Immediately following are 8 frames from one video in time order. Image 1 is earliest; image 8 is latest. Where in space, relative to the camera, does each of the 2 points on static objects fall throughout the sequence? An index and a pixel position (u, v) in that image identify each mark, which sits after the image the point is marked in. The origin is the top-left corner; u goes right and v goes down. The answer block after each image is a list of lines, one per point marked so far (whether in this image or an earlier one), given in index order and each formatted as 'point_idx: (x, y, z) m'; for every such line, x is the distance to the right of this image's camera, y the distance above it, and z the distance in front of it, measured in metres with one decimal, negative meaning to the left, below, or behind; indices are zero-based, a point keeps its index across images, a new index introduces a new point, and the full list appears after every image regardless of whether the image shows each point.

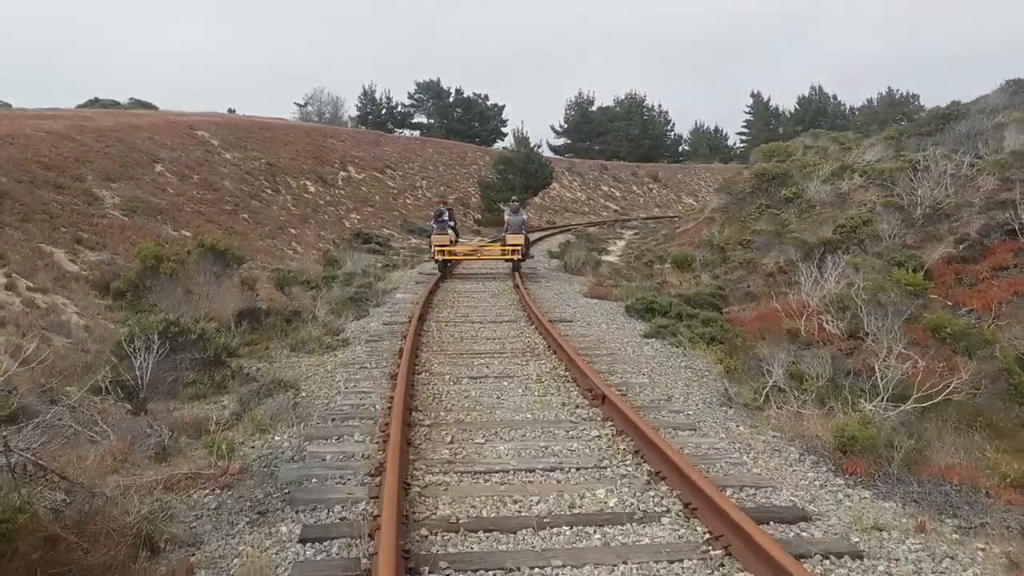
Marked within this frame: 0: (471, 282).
0: (-0.8, +0.2, +19.0) m
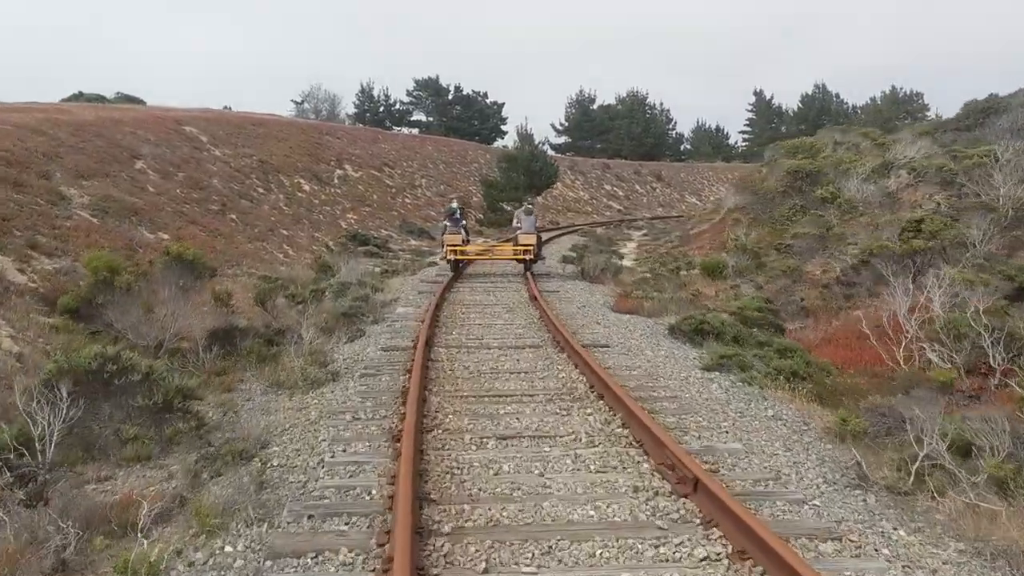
0: (-0.5, 0.0, +16.9) m
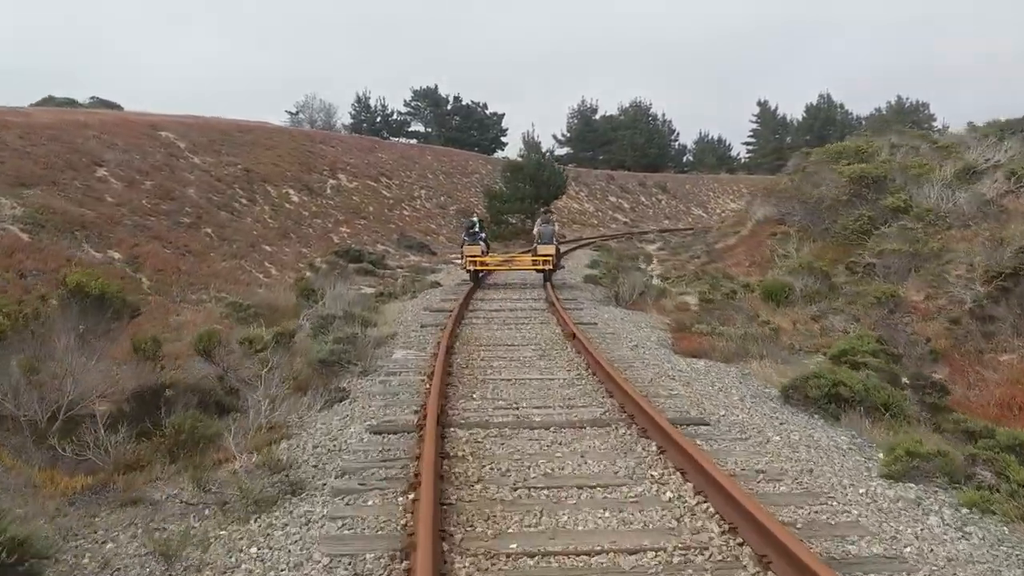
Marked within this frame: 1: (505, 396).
0: (-0.2, -0.5, +13.6) m
1: (-0.1, -0.9, +8.0) m
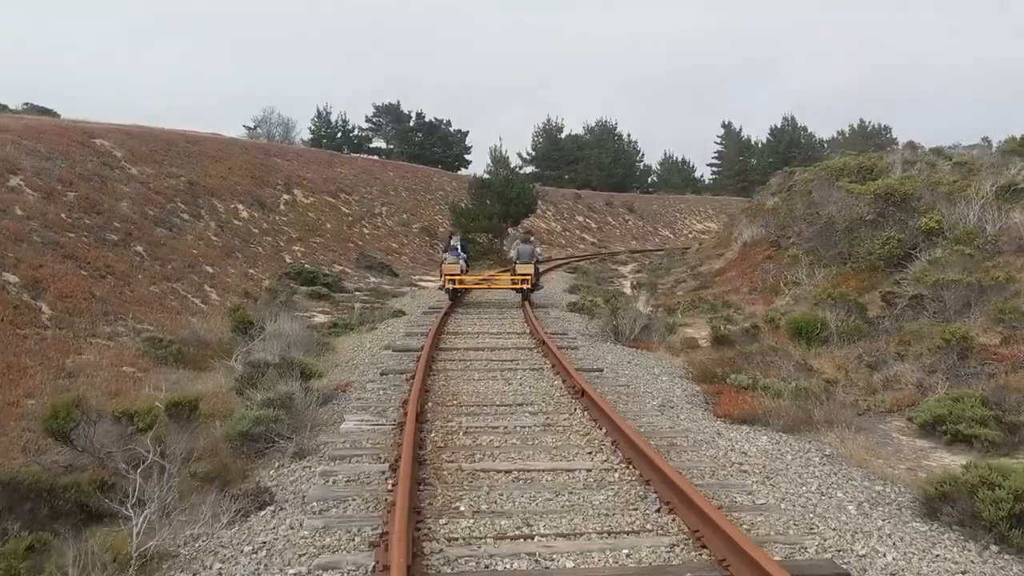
0: (-0.4, -0.9, +10.9) m
1: (0.0, -1.2, +5.3) m
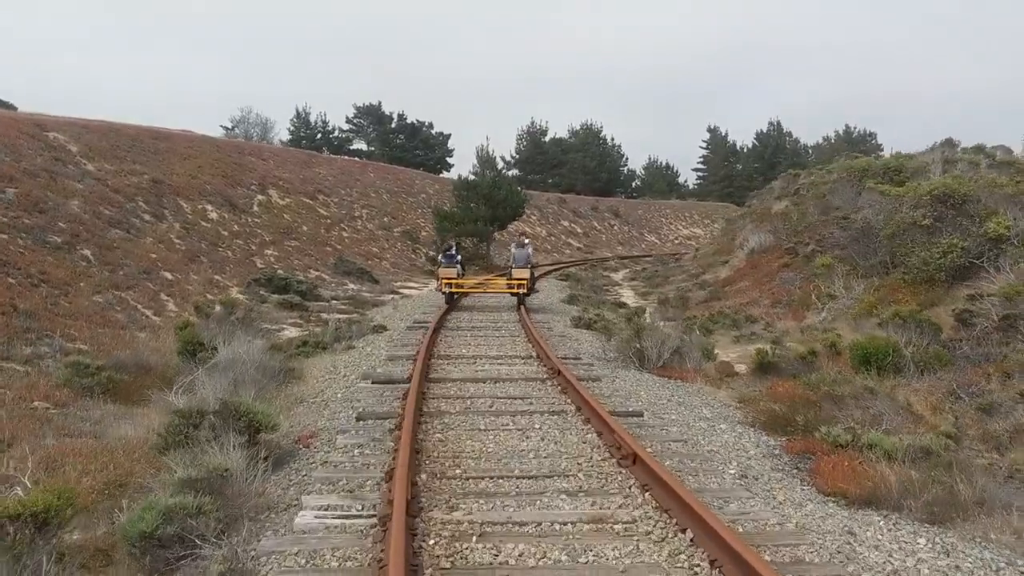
0: (-0.2, -1.1, +8.5) m
1: (+0.2, -1.4, +2.9) m
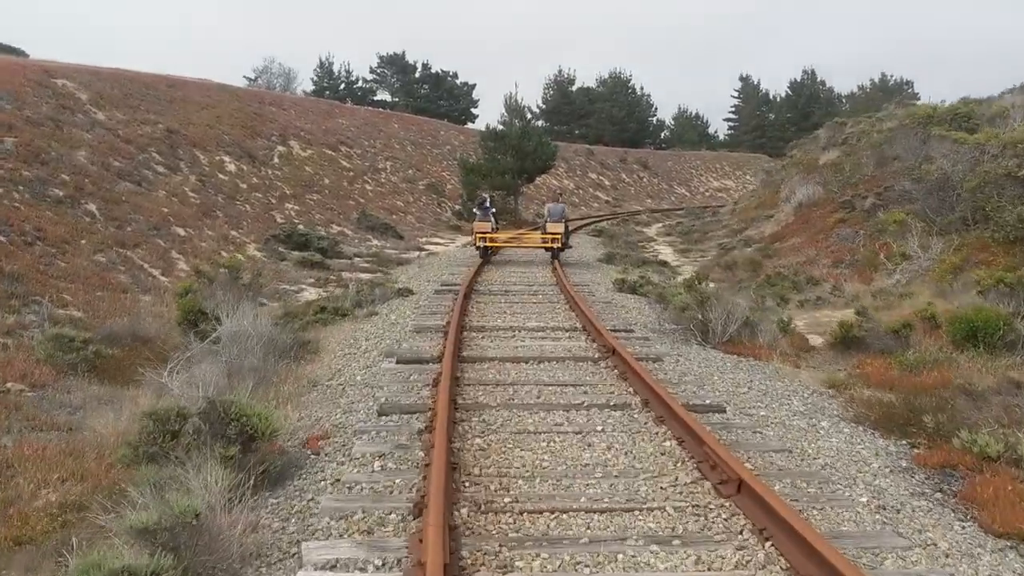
0: (+0.2, -0.9, +7.0) m
1: (+0.5, -1.4, +1.5) m
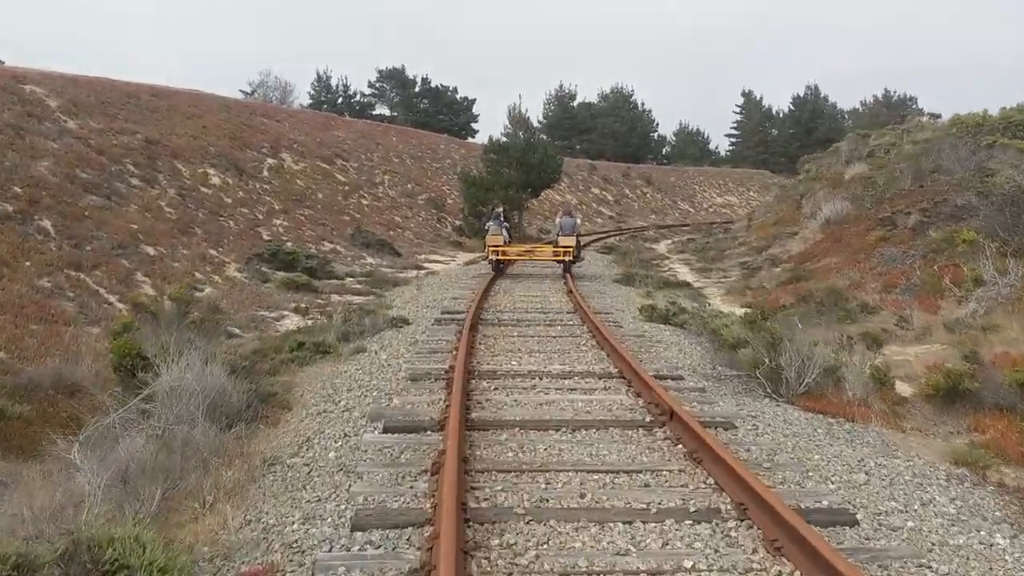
0: (+0.3, -1.1, +4.9) m
1: (+0.7, -1.6, -0.7) m
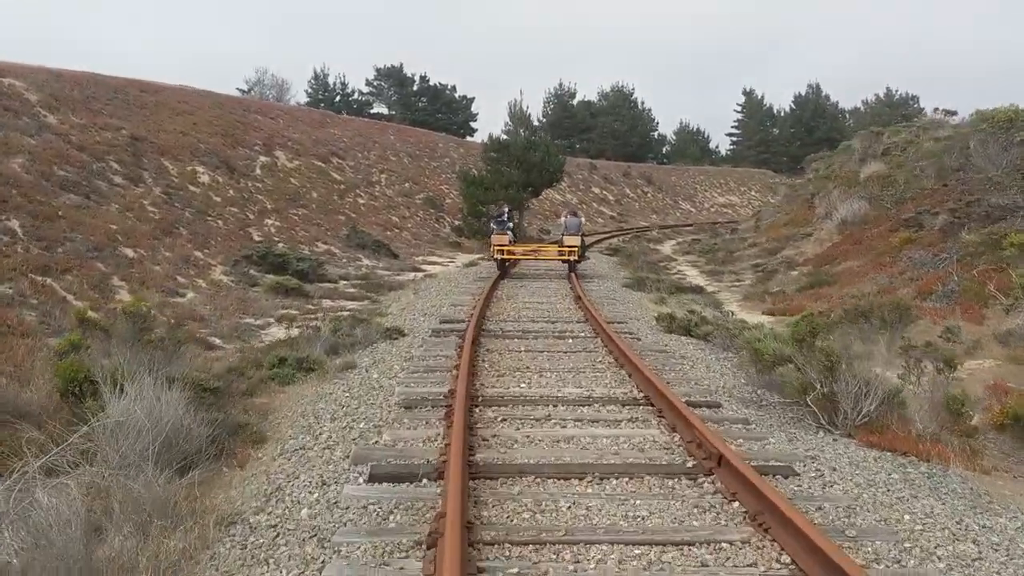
0: (+0.4, -1.2, +3.7) m
1: (+0.7, -1.7, -1.8) m
